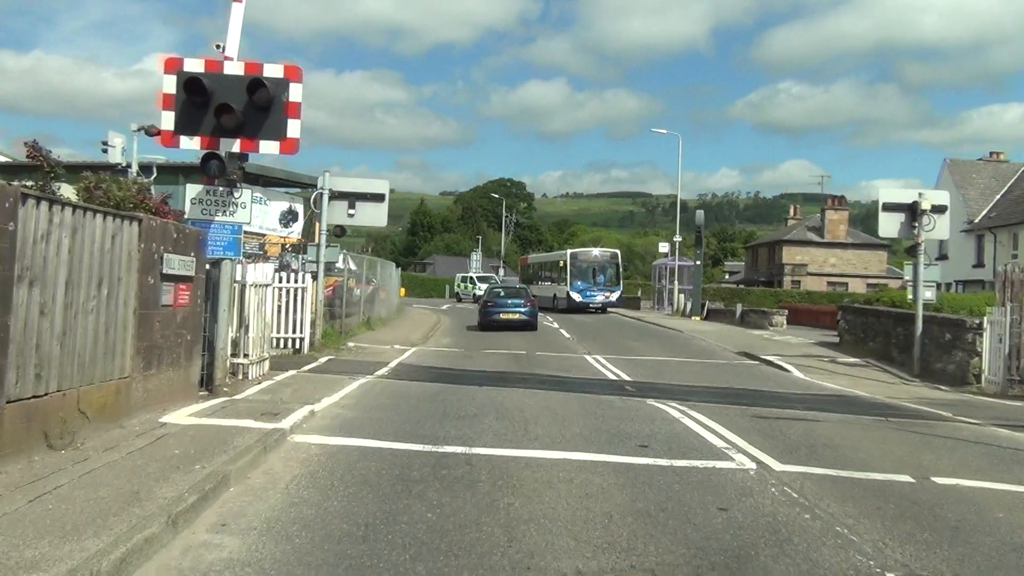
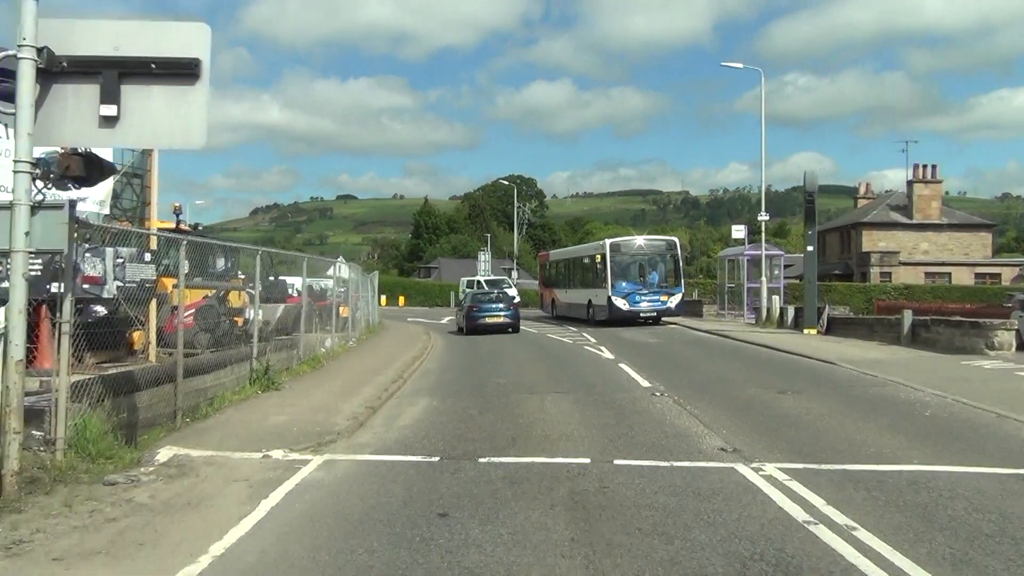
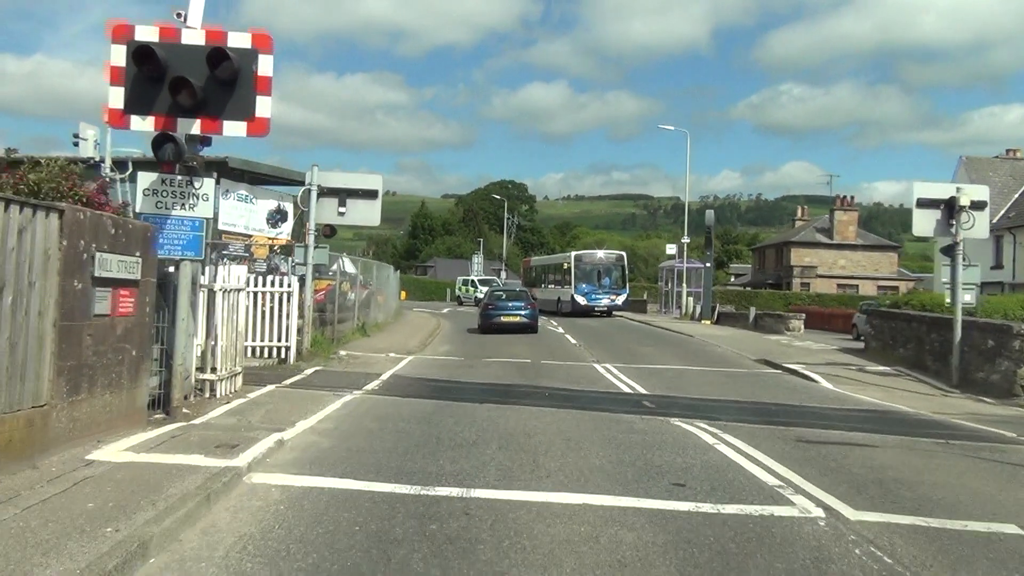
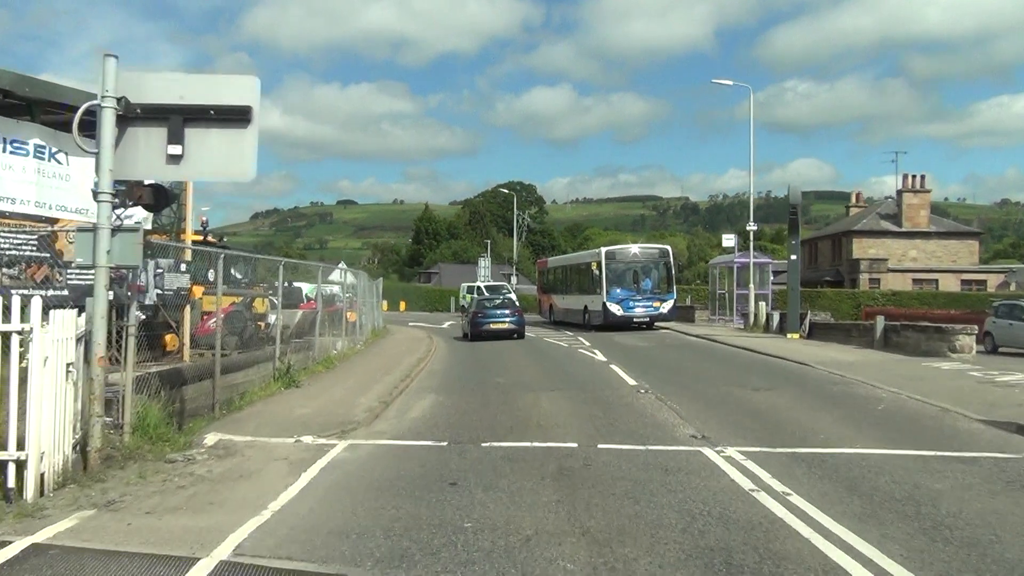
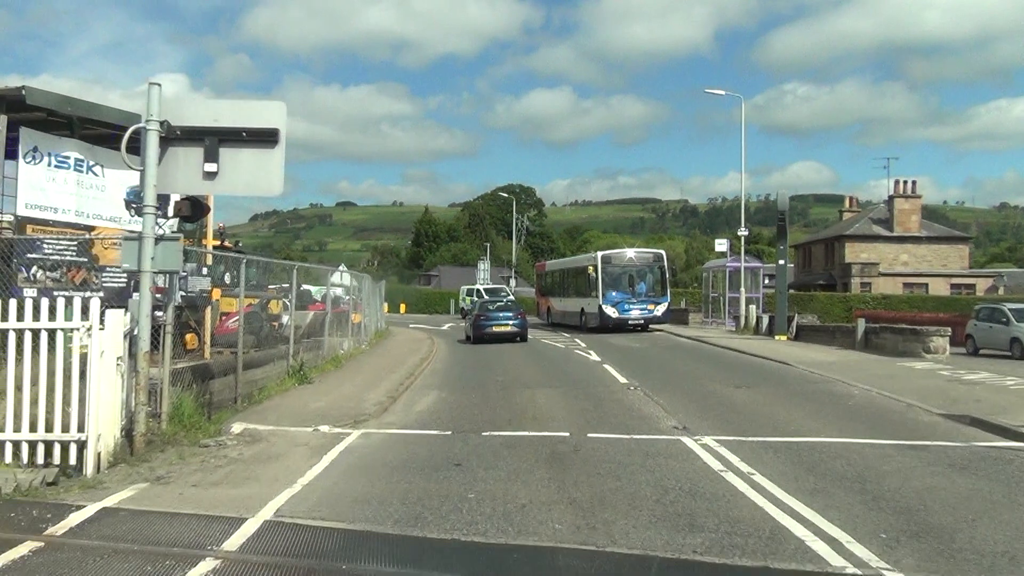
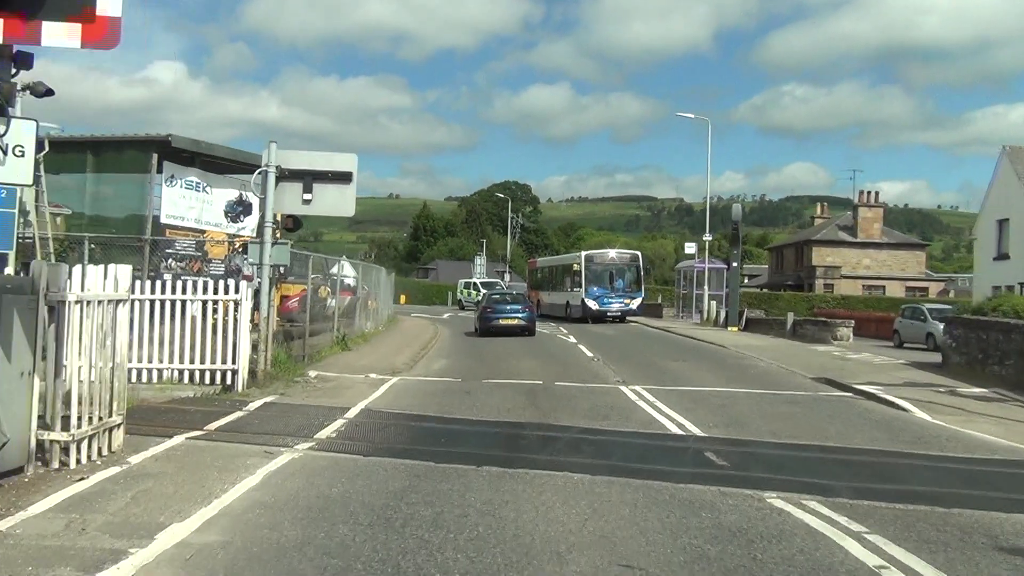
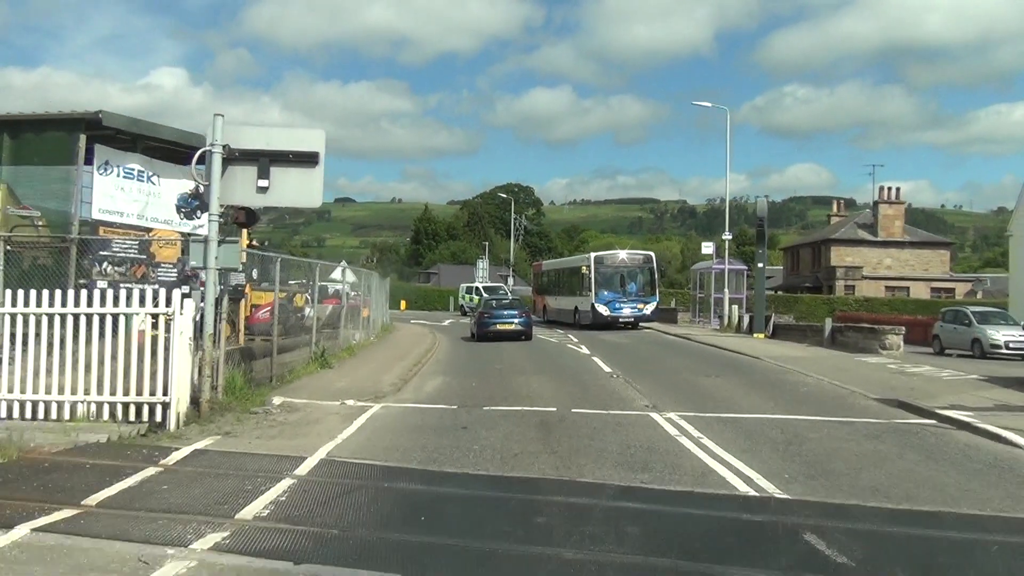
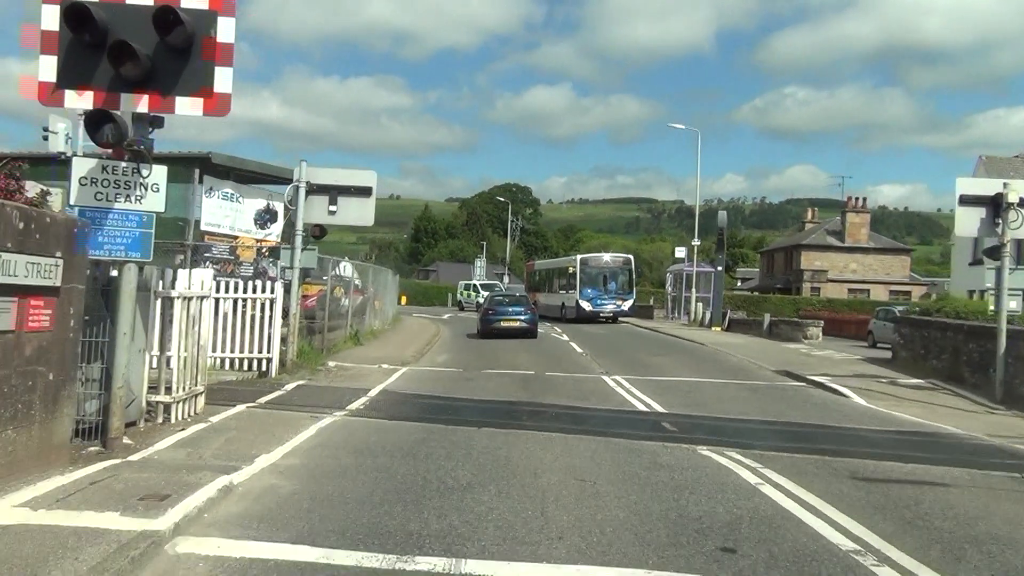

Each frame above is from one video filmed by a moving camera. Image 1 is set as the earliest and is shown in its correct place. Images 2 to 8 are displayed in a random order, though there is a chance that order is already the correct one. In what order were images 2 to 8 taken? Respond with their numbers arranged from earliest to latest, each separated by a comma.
3, 8, 6, 7, 5, 4, 2
